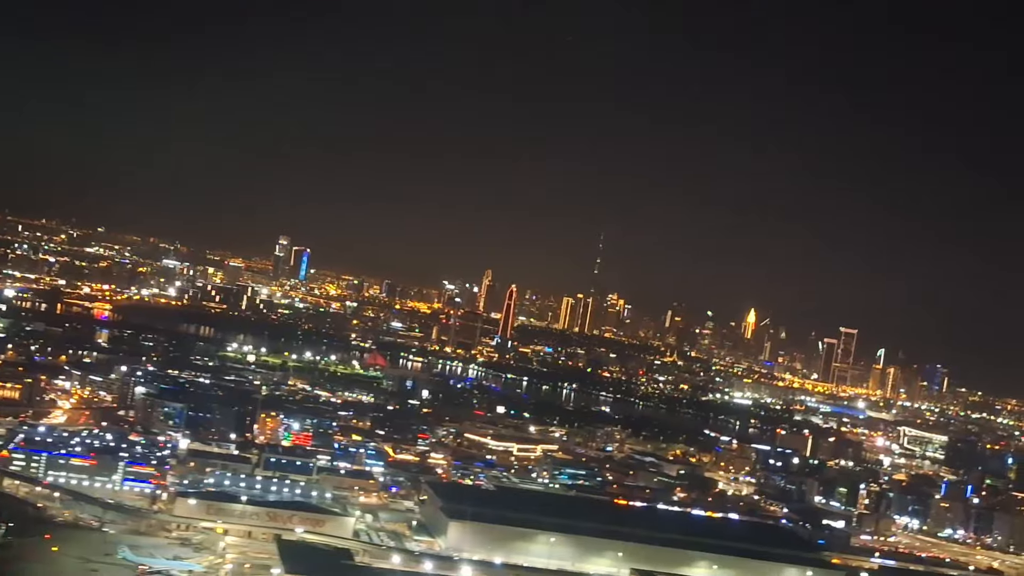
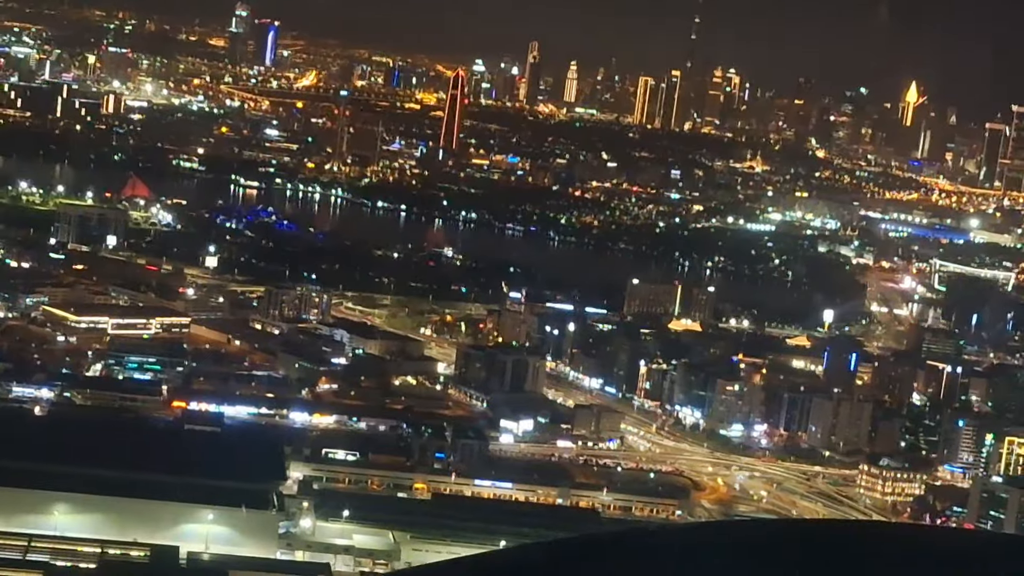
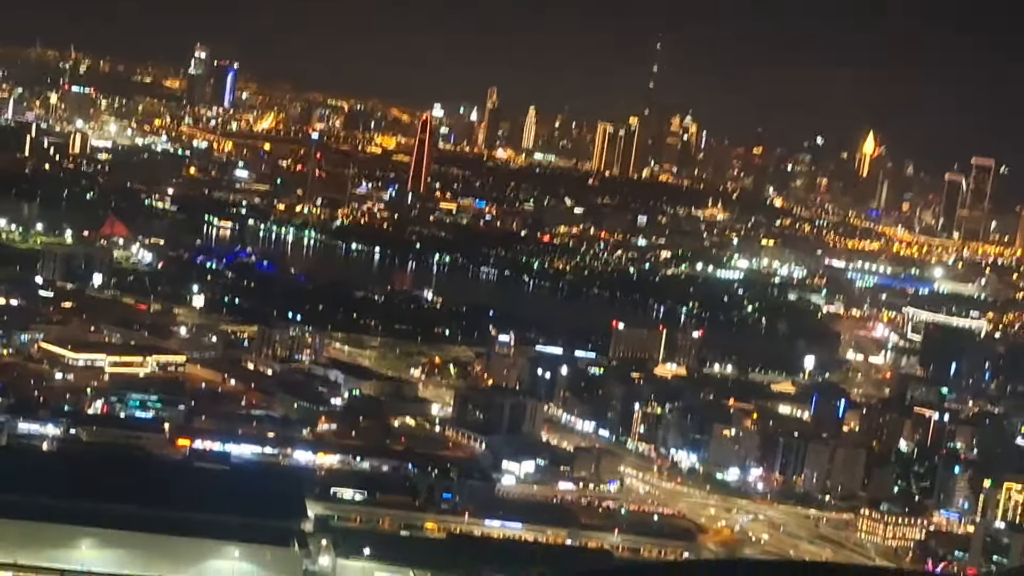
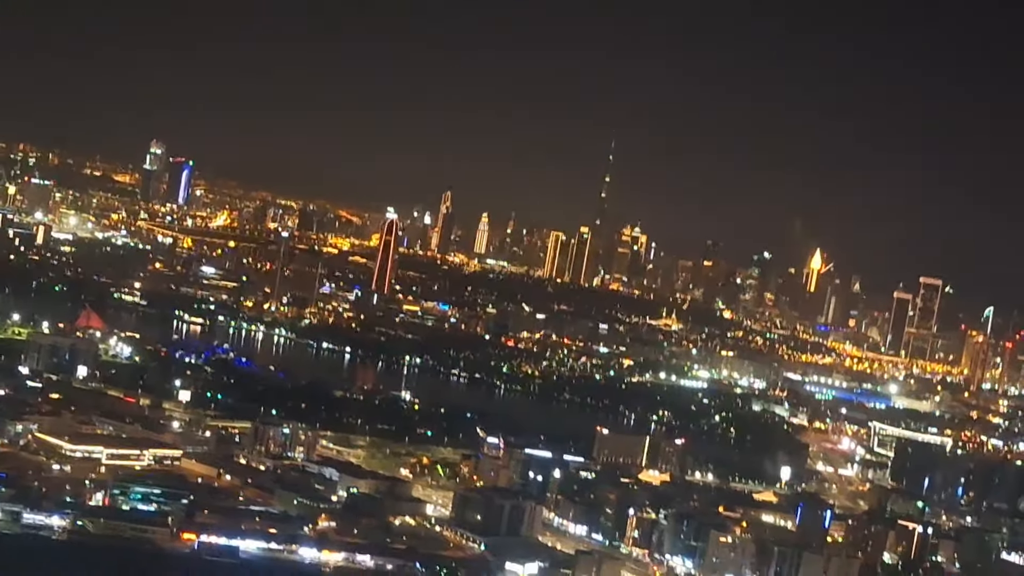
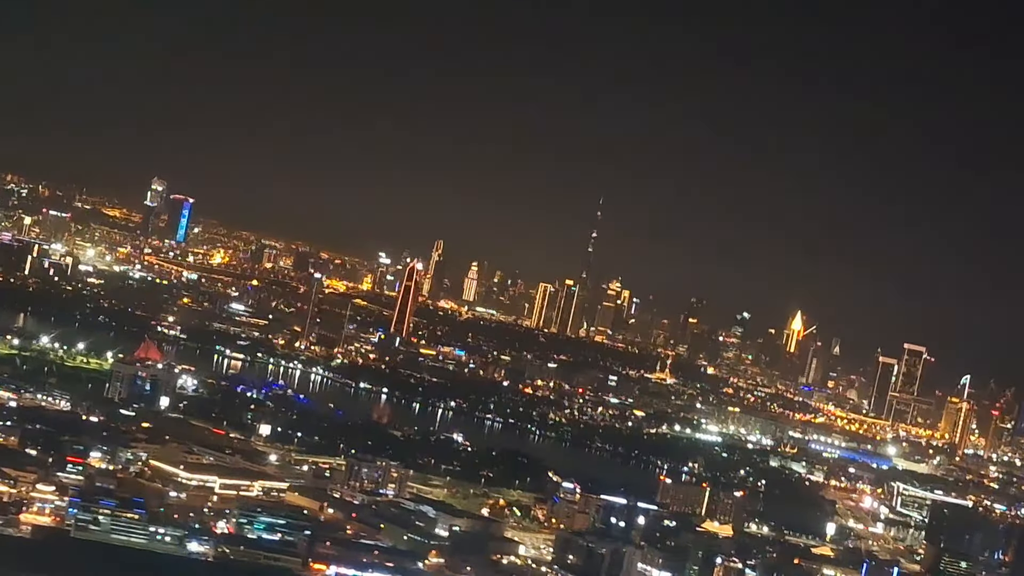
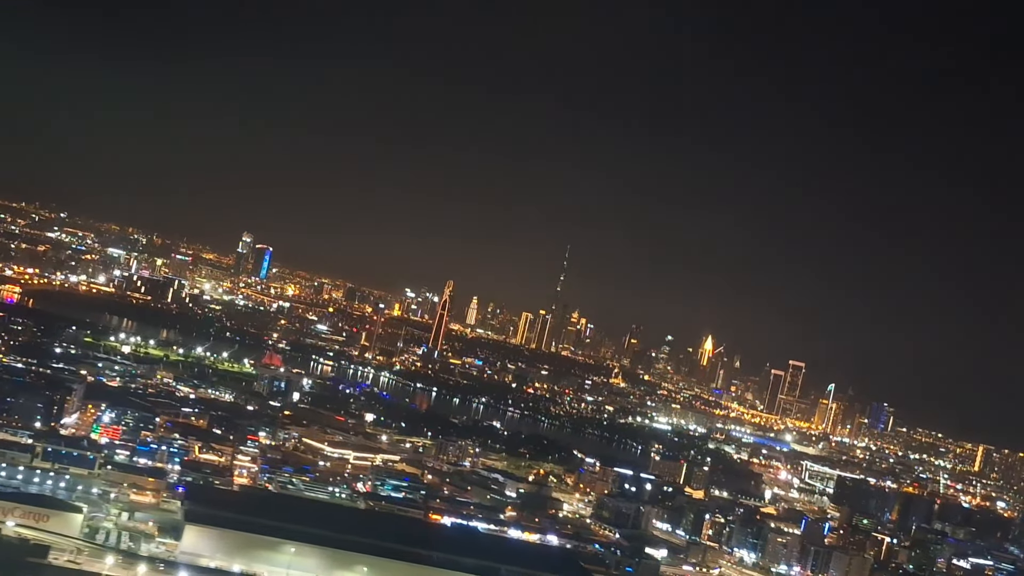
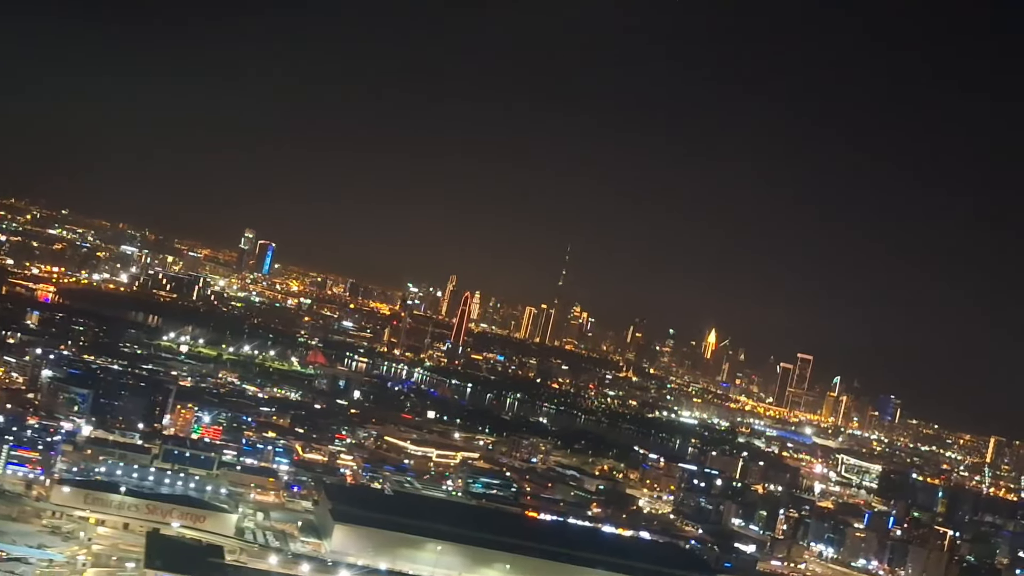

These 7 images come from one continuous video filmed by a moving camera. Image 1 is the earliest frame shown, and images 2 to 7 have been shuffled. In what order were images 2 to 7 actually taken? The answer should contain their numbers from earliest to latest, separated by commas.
7, 6, 5, 4, 3, 2
